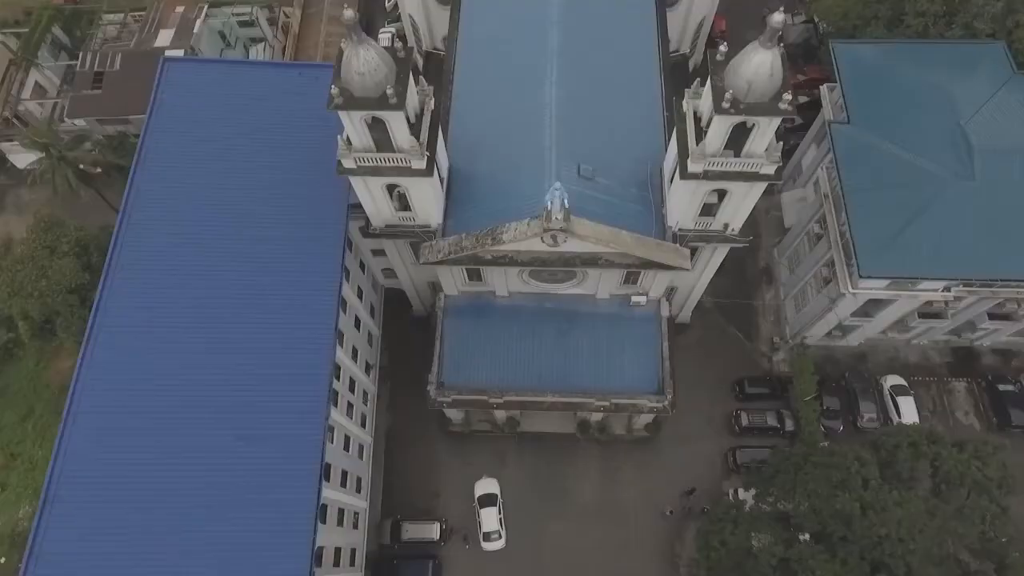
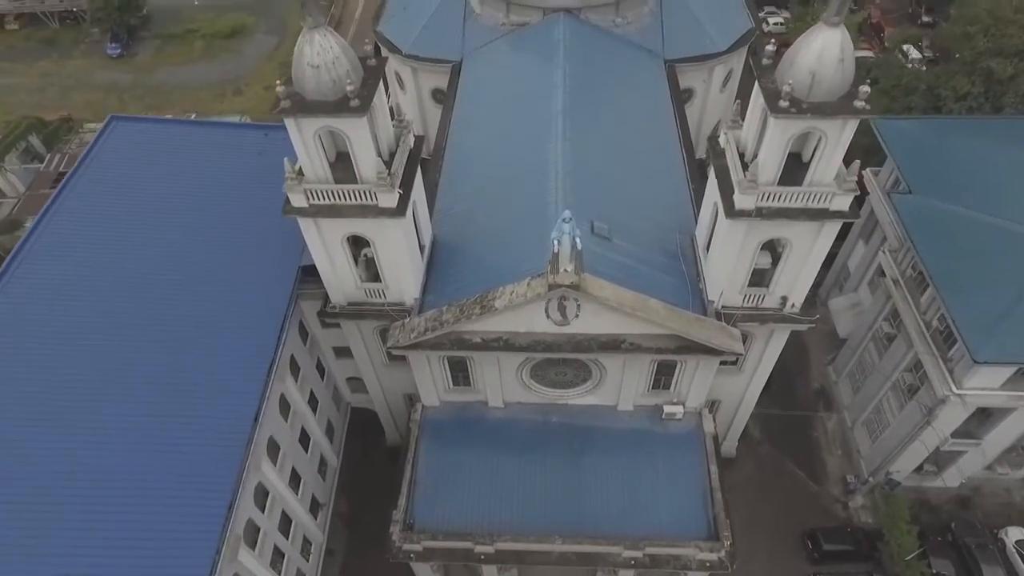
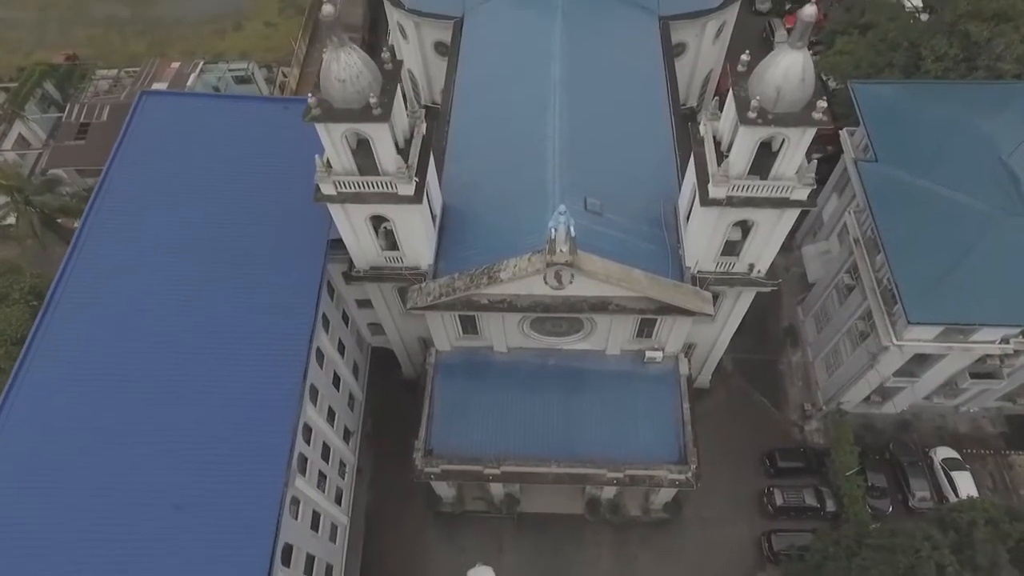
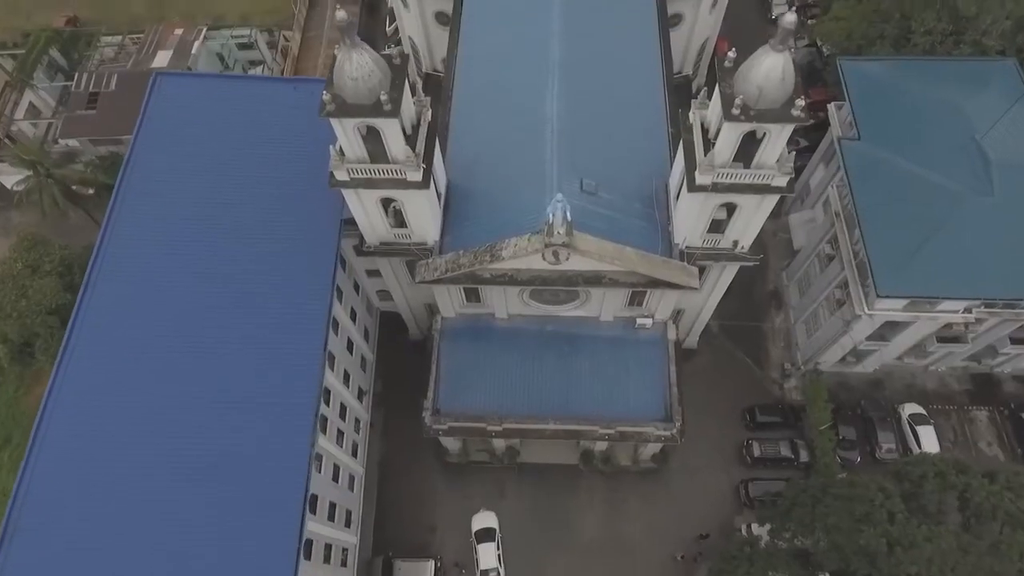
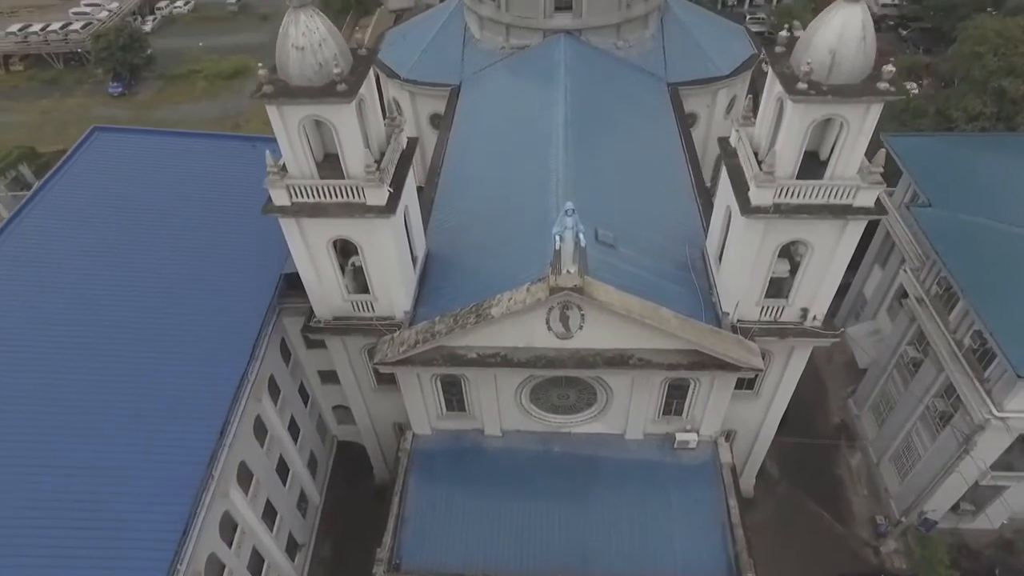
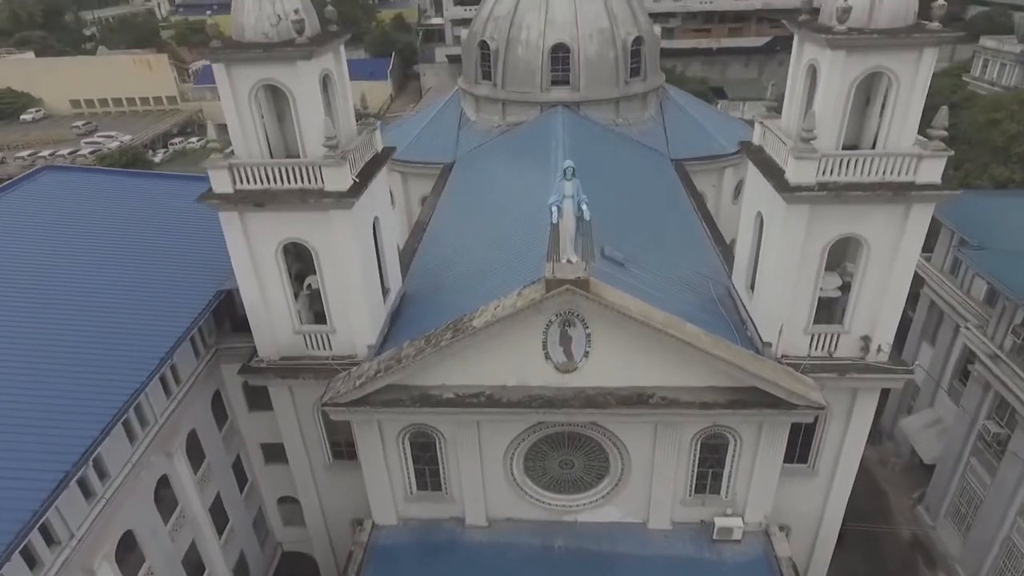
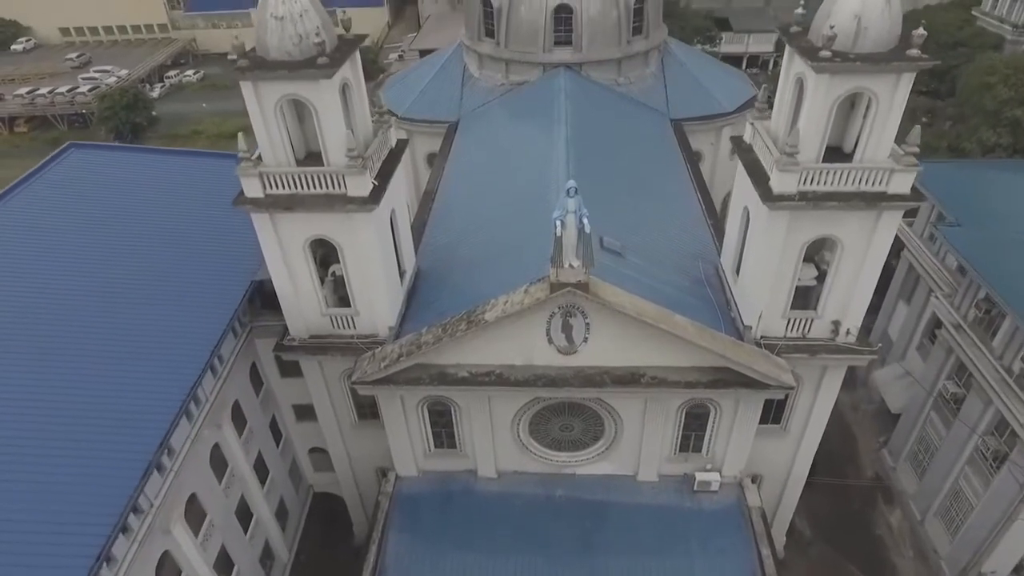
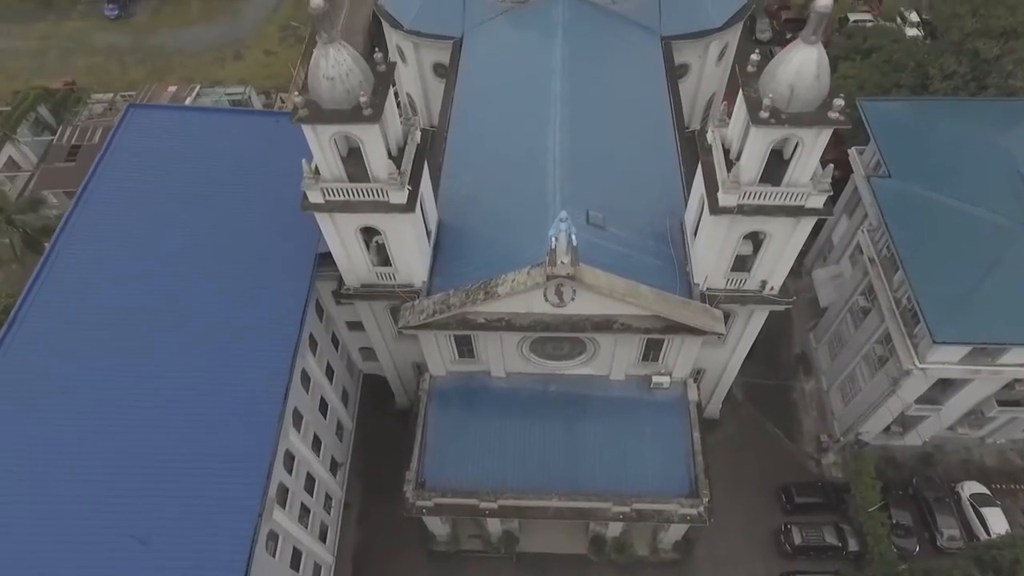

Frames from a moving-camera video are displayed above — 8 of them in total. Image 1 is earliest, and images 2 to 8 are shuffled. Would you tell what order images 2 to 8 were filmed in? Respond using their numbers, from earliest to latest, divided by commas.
4, 3, 8, 2, 5, 7, 6
